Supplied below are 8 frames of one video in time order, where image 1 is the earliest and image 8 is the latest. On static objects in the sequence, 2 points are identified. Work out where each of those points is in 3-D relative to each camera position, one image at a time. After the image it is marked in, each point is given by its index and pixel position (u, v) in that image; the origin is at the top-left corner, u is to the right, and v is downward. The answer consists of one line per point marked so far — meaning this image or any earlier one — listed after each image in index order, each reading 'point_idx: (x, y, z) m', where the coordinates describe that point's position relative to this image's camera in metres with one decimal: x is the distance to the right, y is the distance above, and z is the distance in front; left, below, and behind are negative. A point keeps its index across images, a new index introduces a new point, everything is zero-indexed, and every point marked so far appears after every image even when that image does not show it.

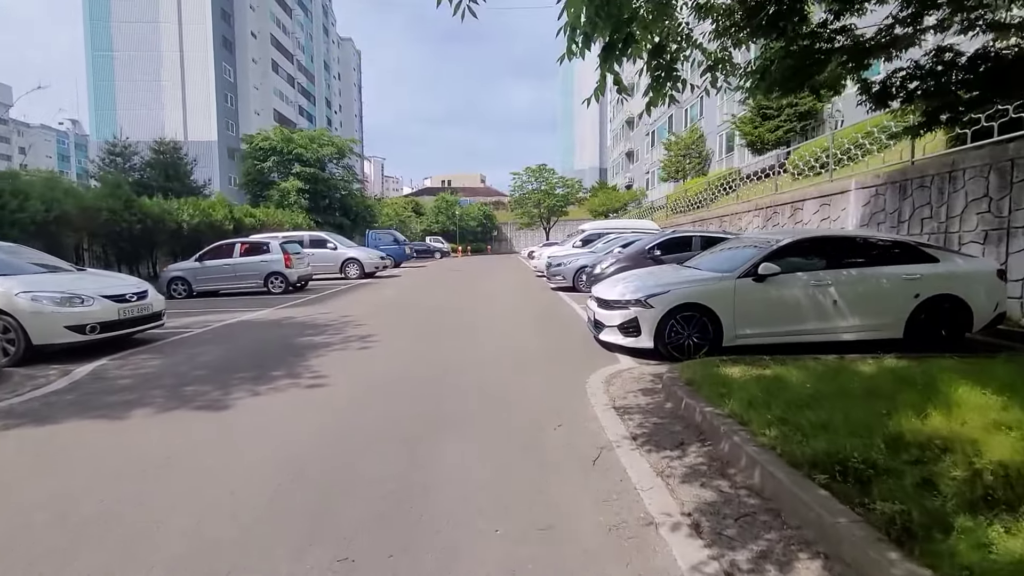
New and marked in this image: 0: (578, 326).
0: (+1.4, -0.8, +10.7) m
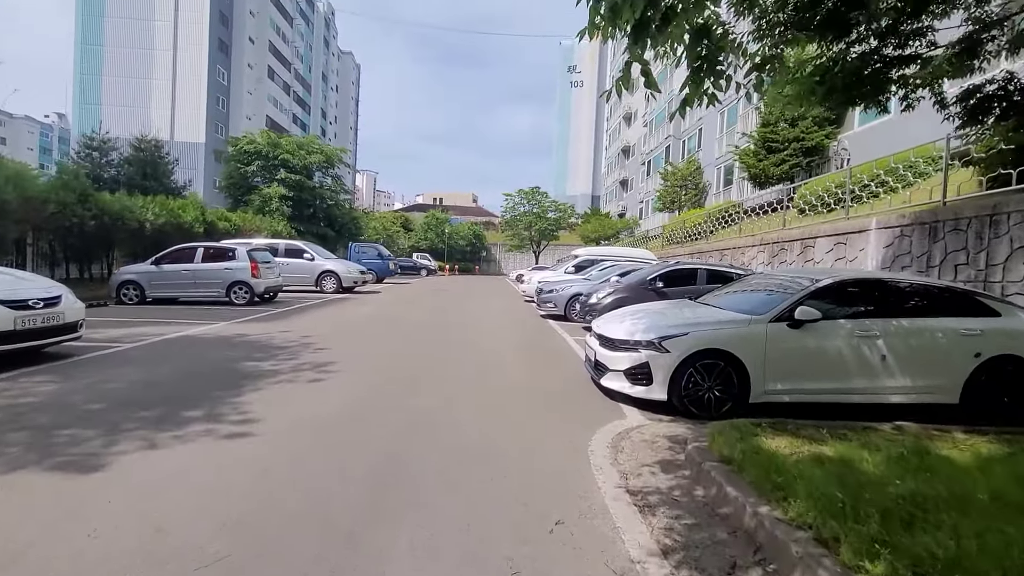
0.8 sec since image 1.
0: (+1.1, -1.4, +9.4) m
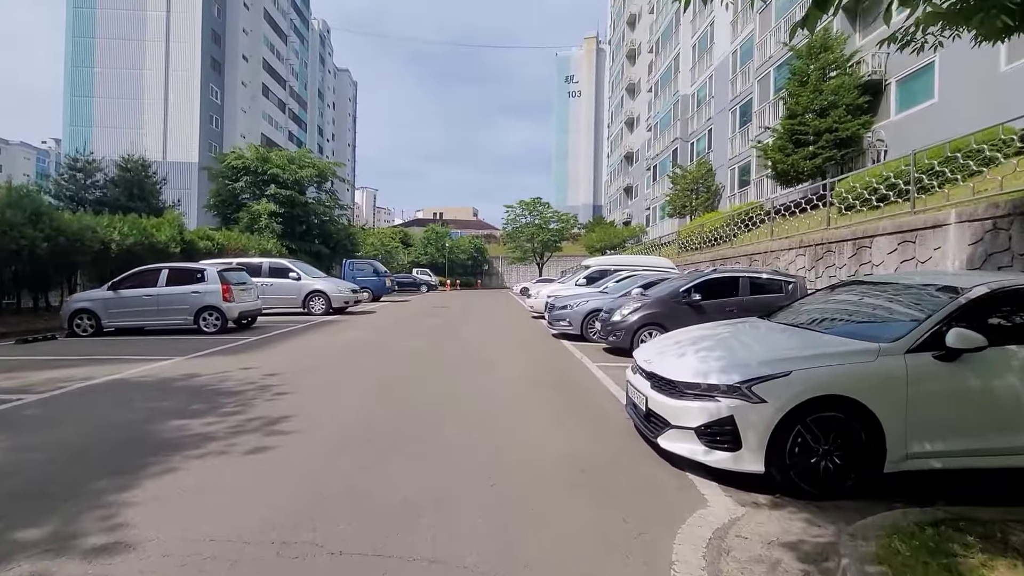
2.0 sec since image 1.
0: (+1.4, -1.7, +7.5) m
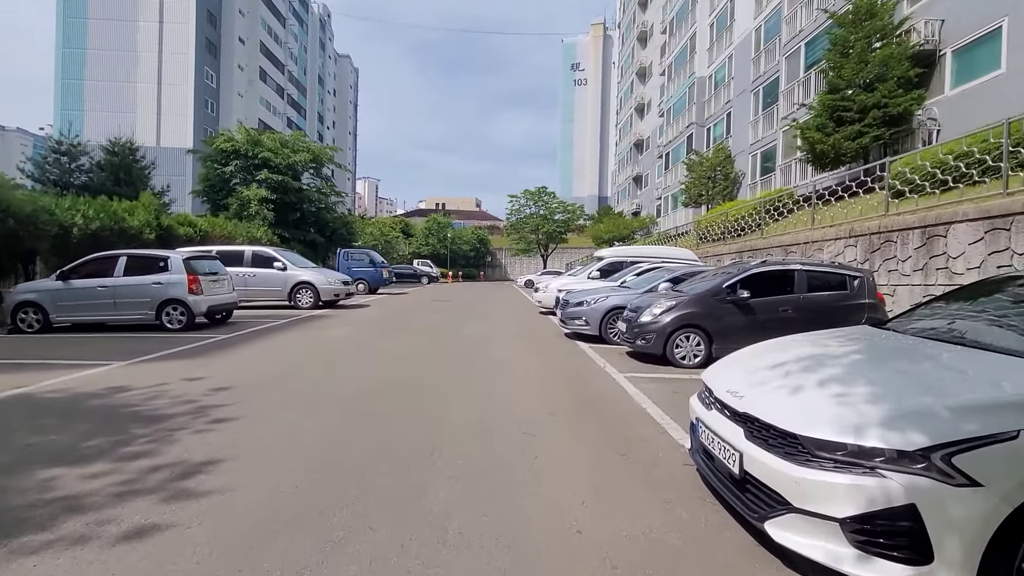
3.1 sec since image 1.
0: (+1.5, -1.6, +5.7) m
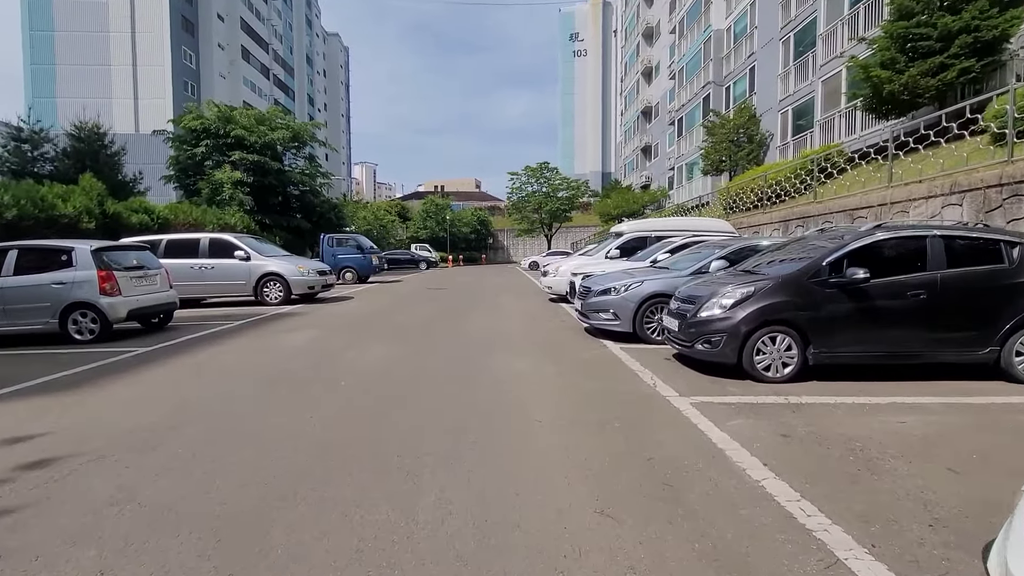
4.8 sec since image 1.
0: (+1.6, -1.5, +3.1) m
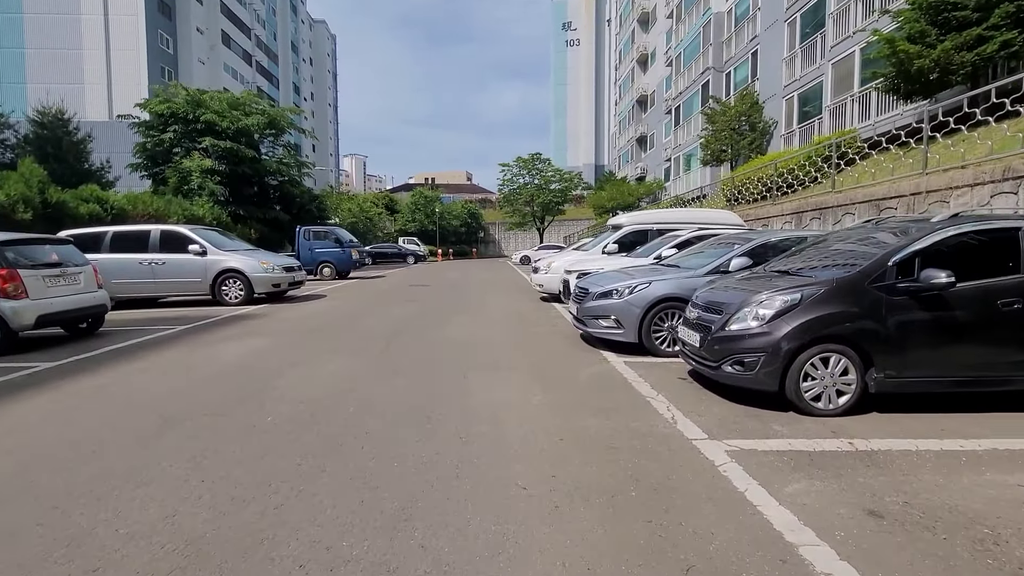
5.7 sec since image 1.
0: (+1.5, -1.6, +1.7) m
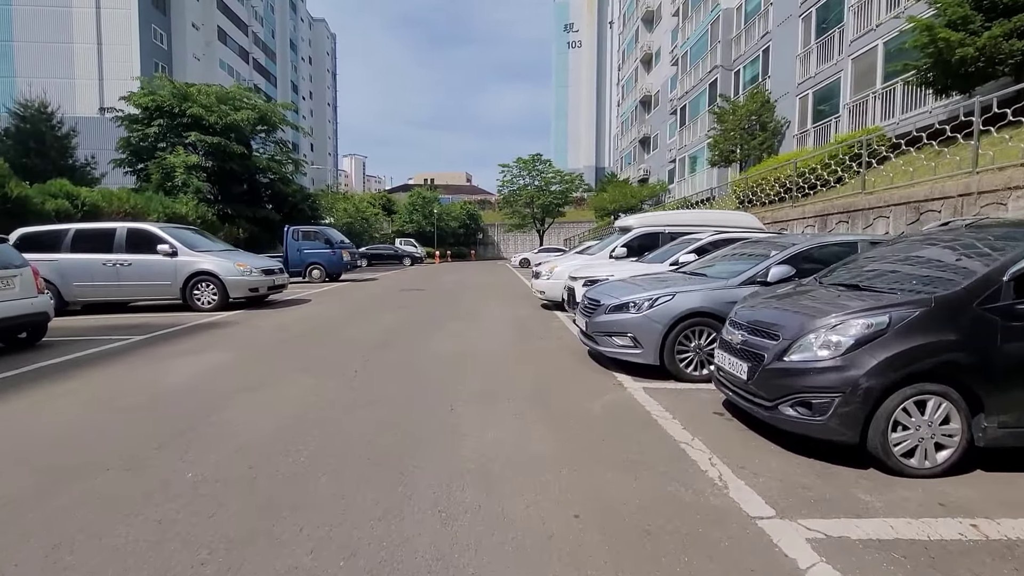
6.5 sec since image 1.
0: (+1.4, -1.8, +0.6) m
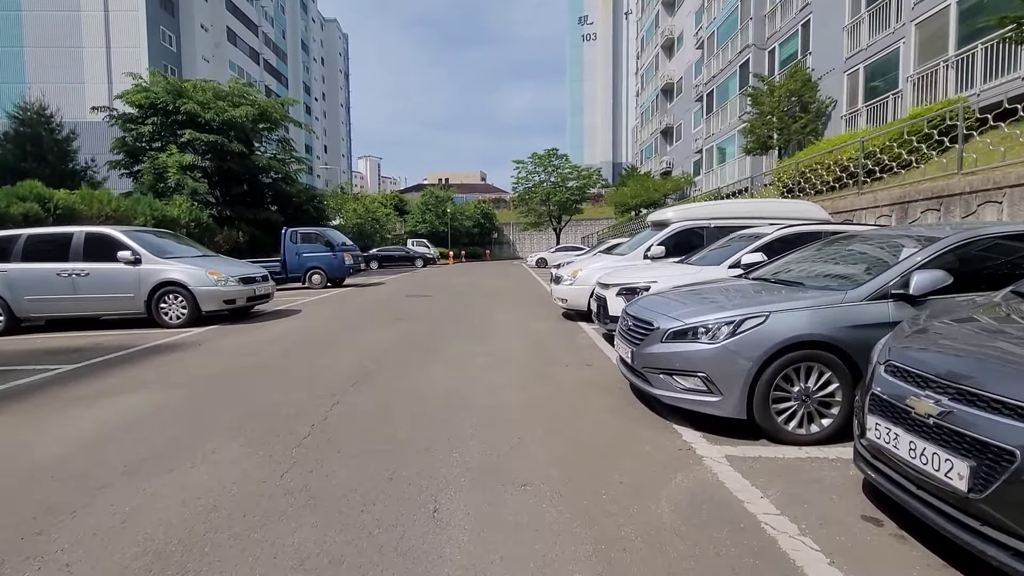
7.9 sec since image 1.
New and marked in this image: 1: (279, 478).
0: (+1.4, -1.9, -1.4) m
1: (-1.7, -1.6, +3.8) m
